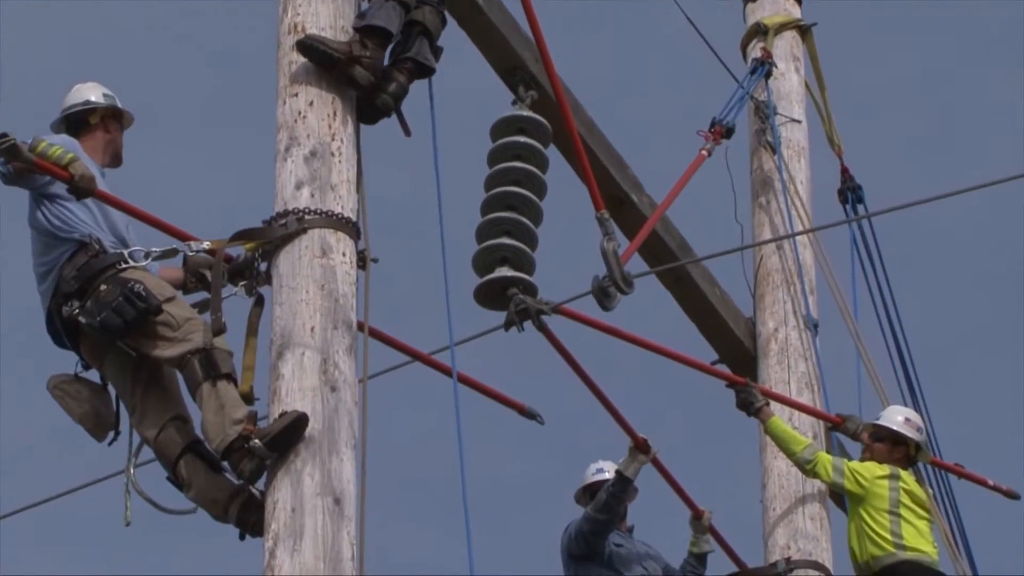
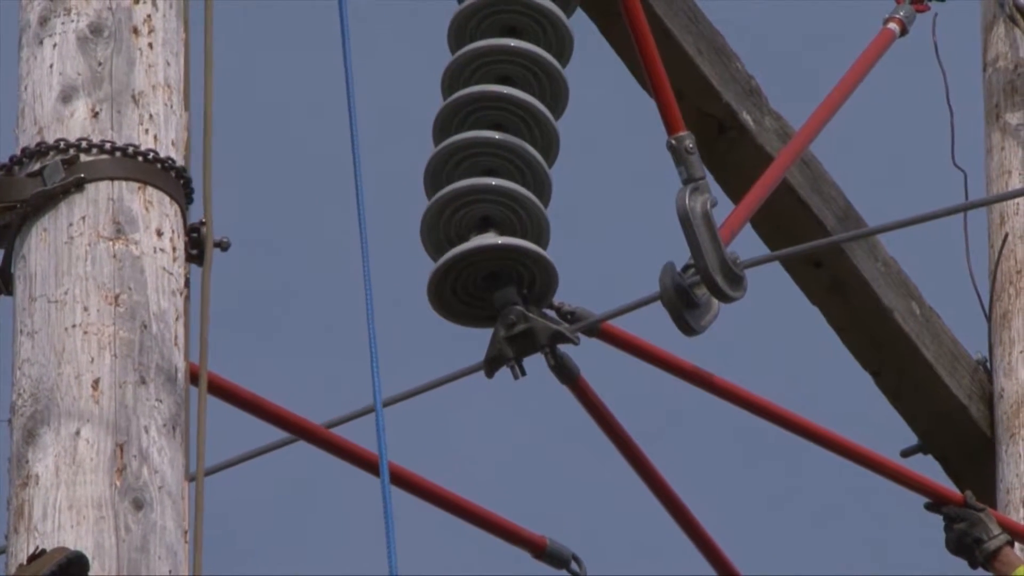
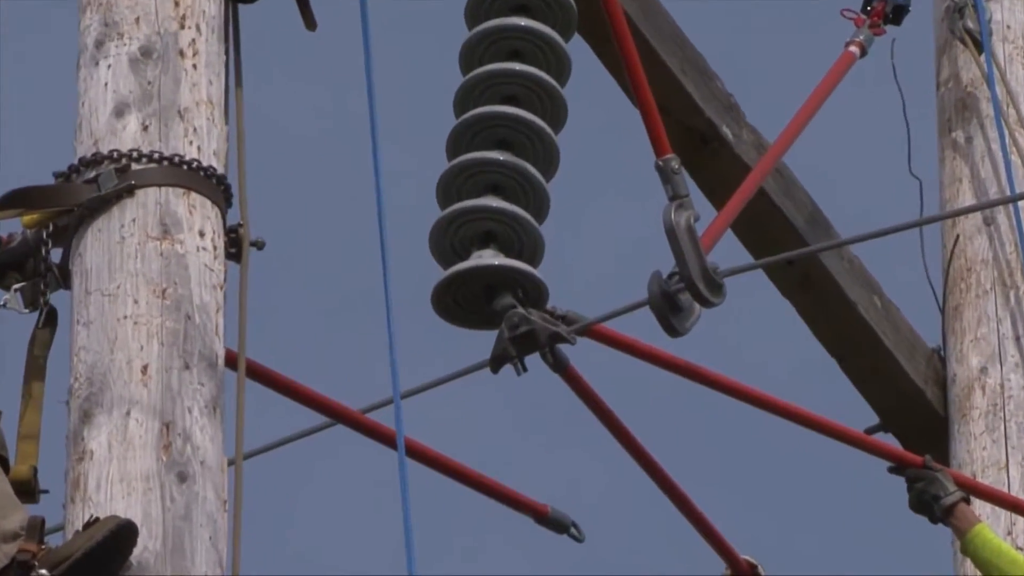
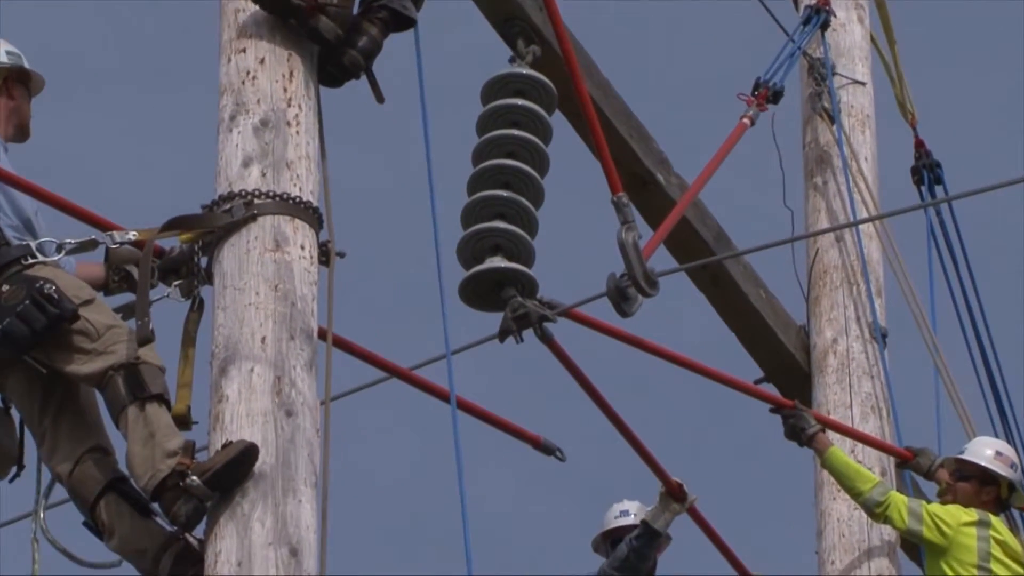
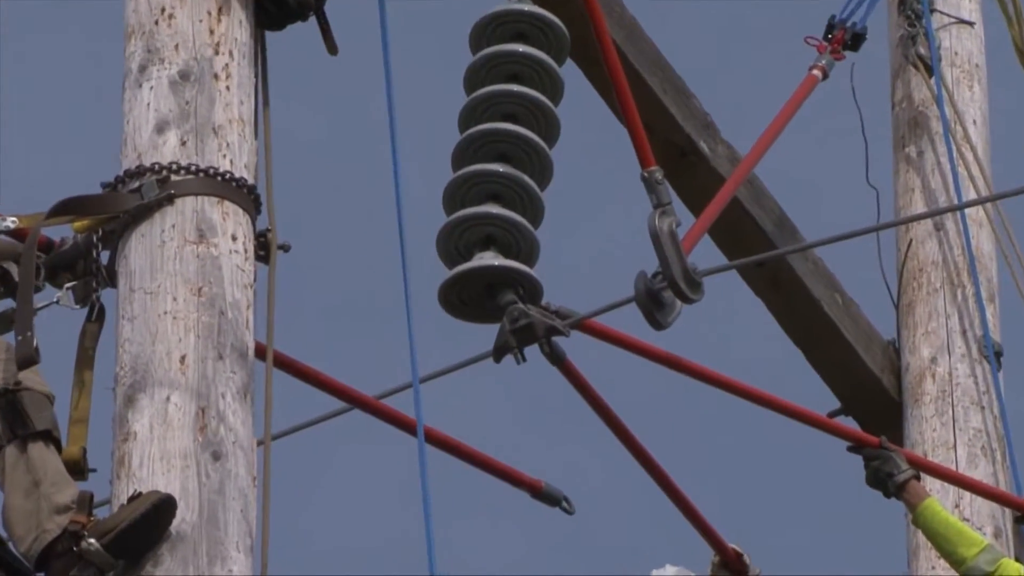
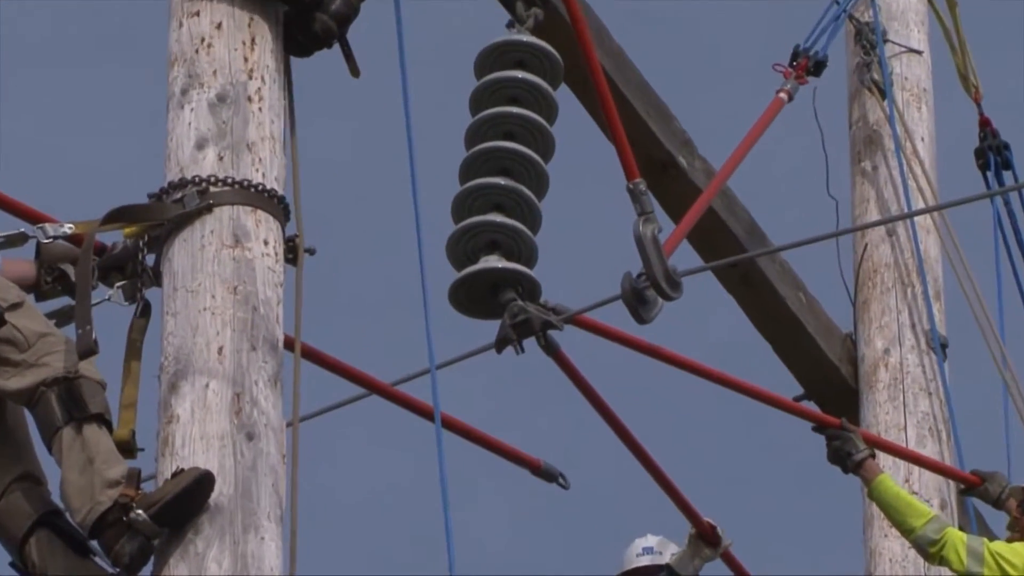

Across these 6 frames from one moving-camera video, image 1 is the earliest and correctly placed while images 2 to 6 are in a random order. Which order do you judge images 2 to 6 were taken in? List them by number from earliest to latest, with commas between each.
4, 6, 5, 3, 2
